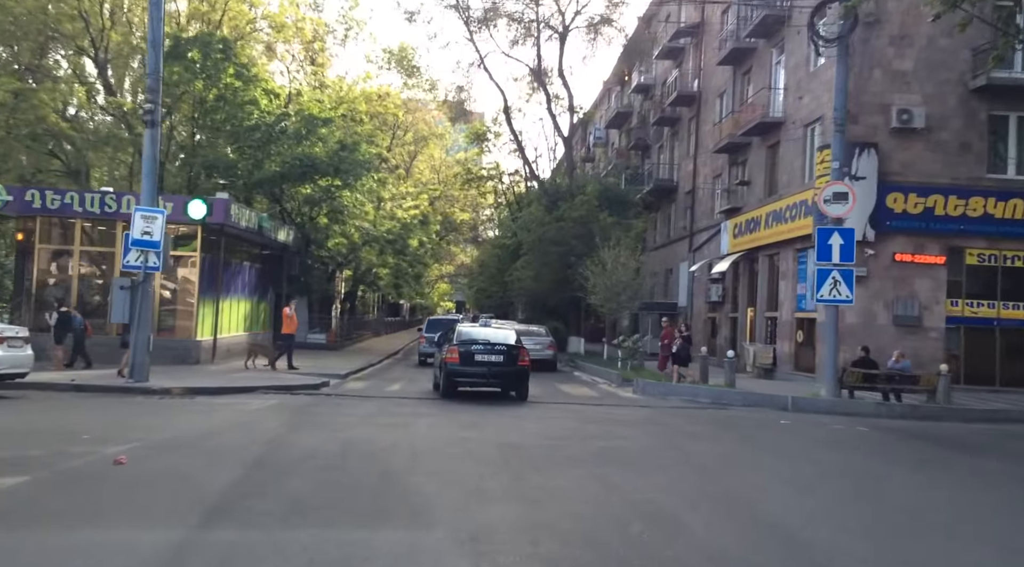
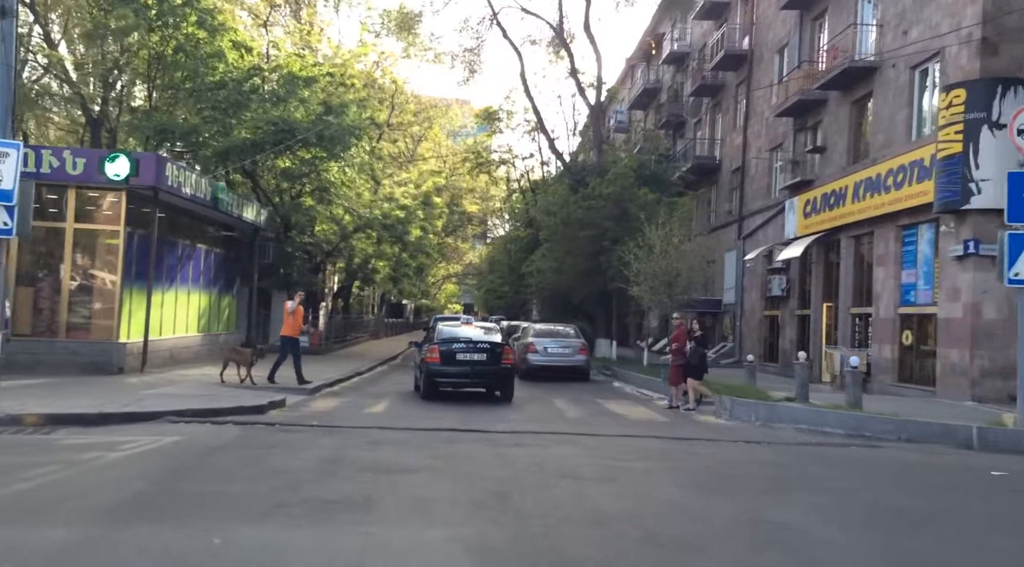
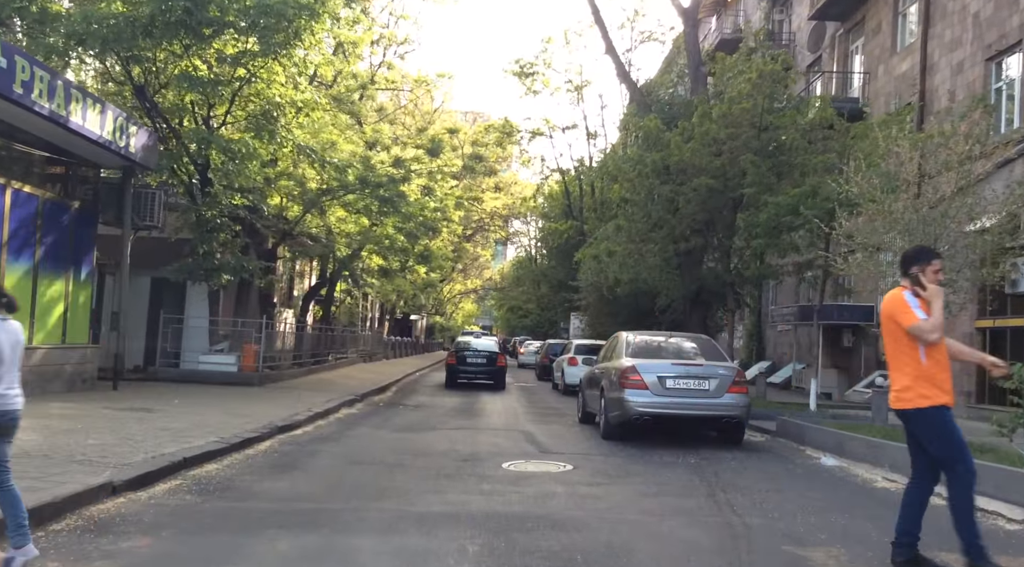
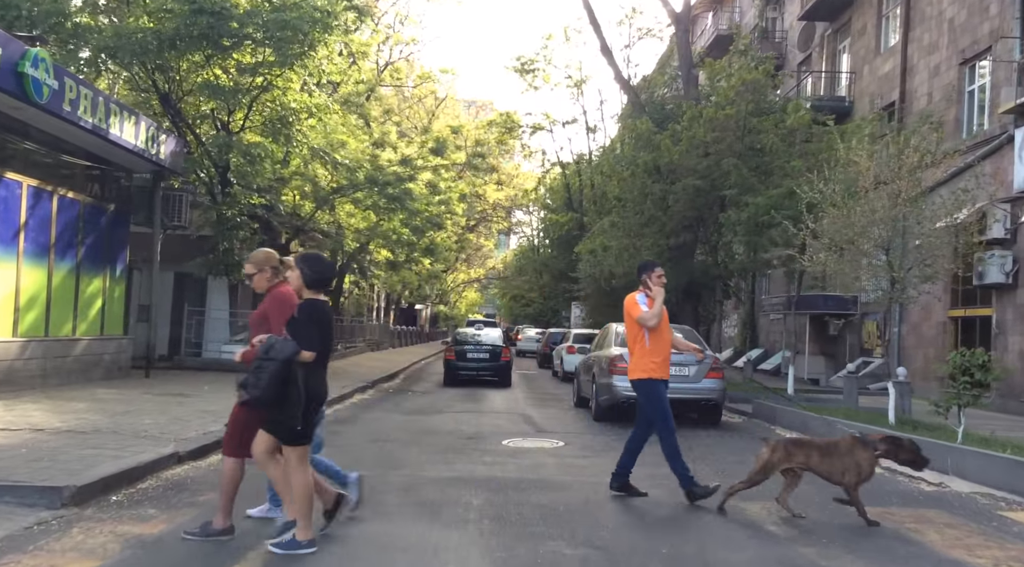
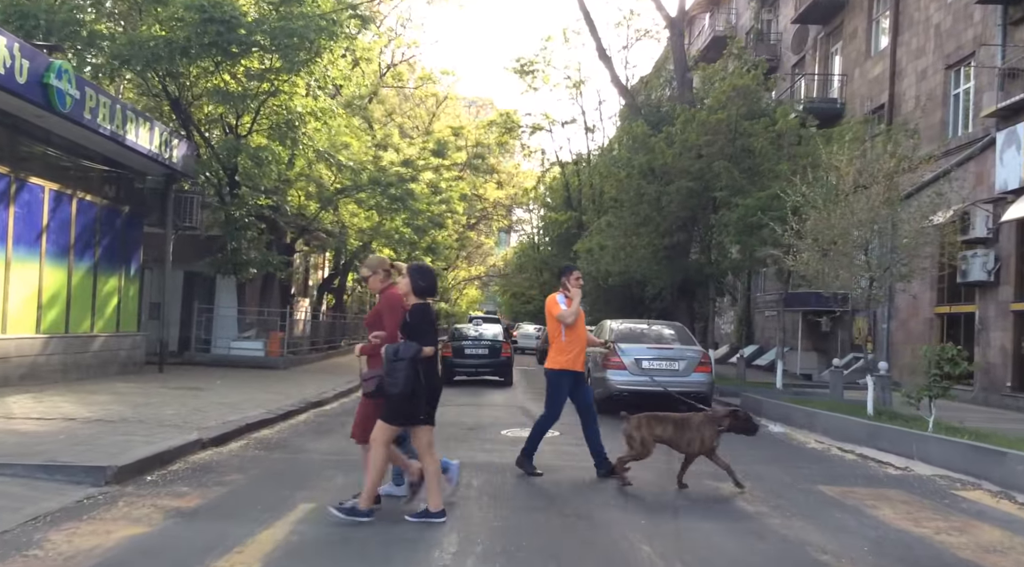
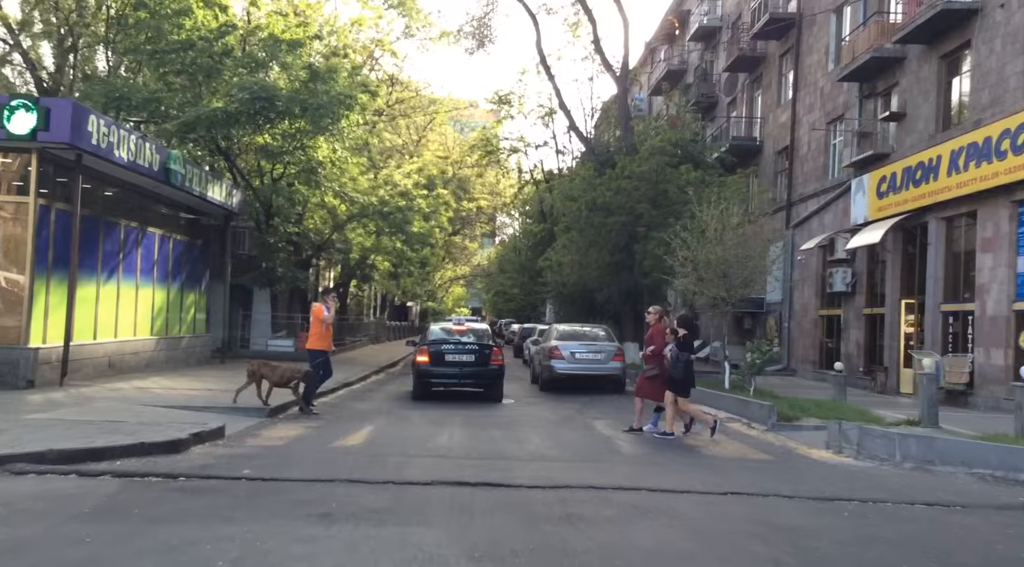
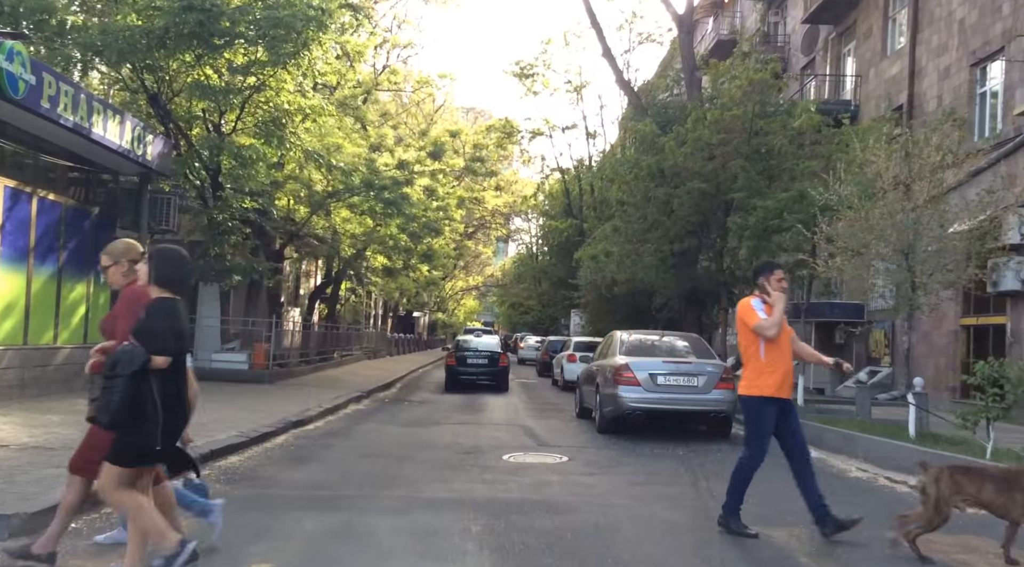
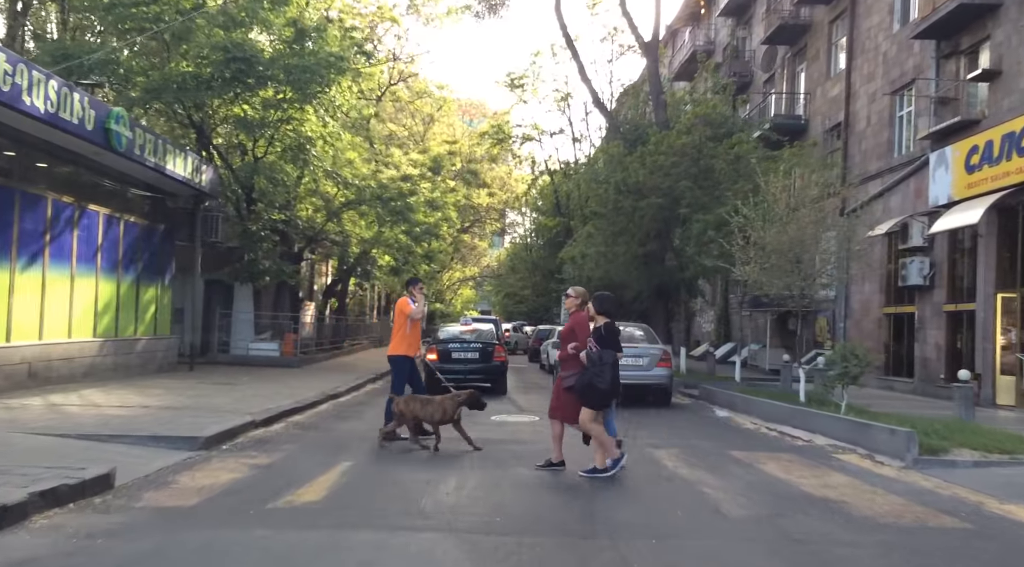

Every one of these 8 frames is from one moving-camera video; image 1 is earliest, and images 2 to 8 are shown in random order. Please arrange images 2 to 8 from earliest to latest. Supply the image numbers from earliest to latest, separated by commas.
2, 6, 8, 5, 4, 7, 3
